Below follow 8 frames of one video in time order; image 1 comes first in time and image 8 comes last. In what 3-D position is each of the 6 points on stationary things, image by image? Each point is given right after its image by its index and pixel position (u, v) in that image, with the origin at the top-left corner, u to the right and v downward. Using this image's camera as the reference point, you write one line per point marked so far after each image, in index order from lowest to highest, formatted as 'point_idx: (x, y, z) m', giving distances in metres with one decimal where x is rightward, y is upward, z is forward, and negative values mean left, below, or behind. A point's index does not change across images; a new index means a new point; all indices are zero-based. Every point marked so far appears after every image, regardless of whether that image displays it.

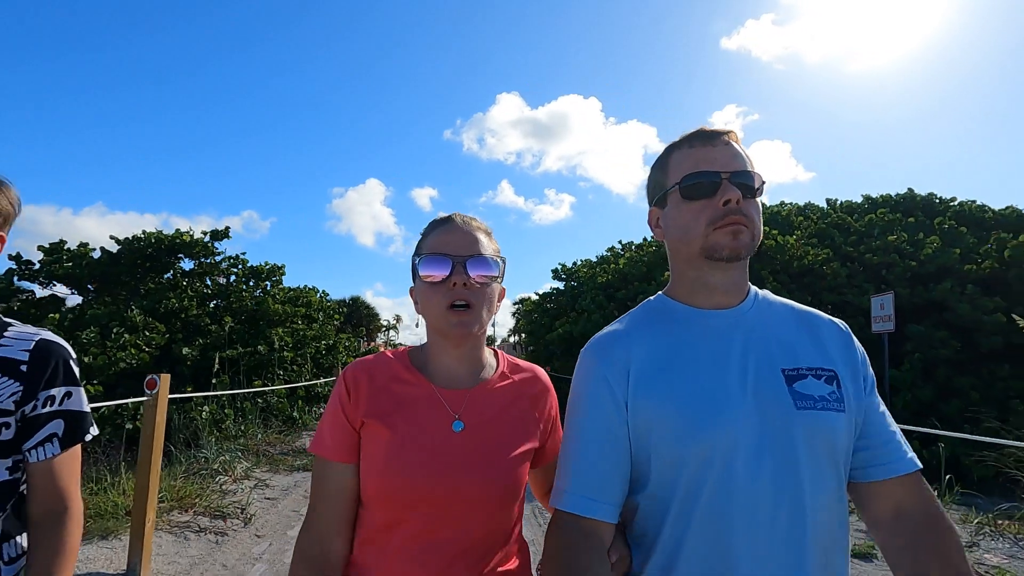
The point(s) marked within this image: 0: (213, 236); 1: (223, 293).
0: (-4.3, +0.7, +7.8) m
1: (-4.2, -0.1, +8.1) m
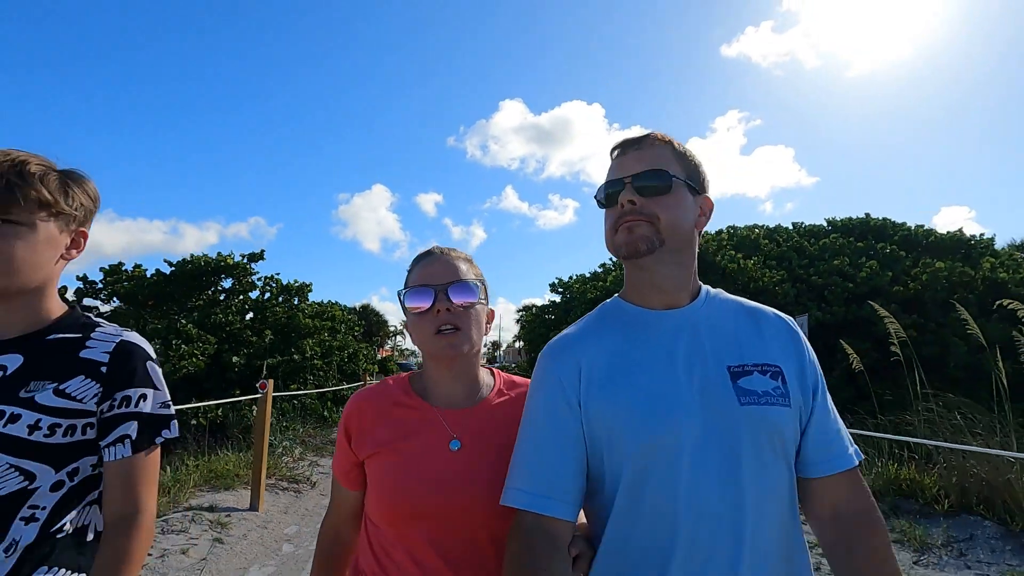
0: (-4.3, +0.5, +8.9) m
1: (-4.2, -0.4, +9.1) m
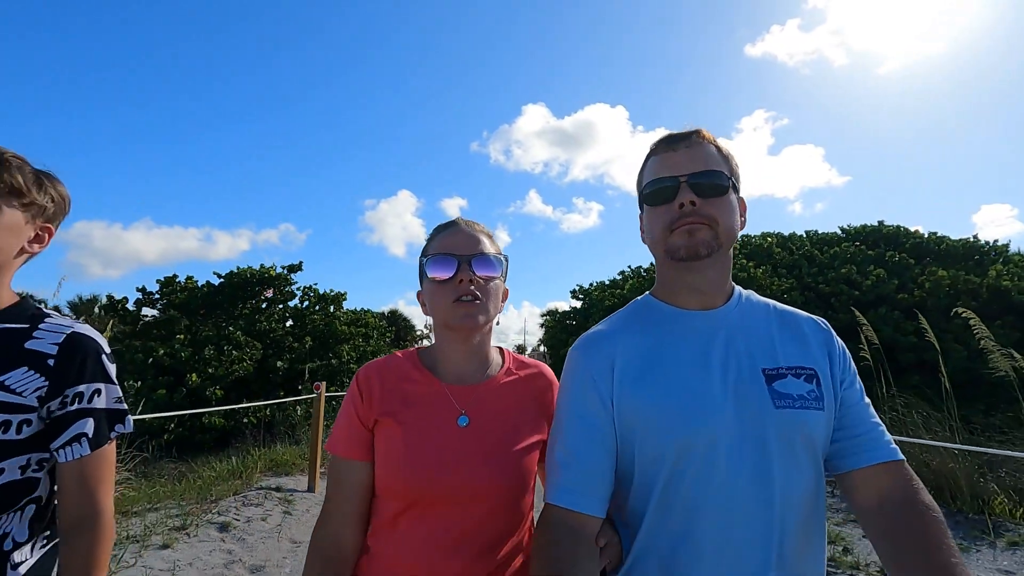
0: (-4.0, +0.3, +9.6) m
1: (-3.8, -0.5, +9.8) m
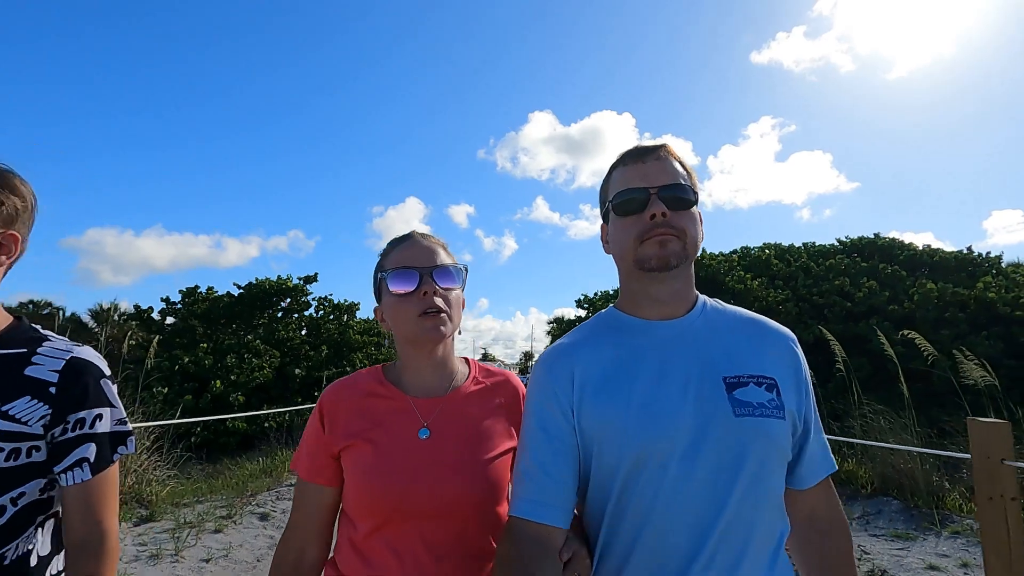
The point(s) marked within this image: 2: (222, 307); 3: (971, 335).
0: (-3.9, +0.1, +10.0) m
1: (-3.7, -0.7, +10.2) m
2: (-5.2, -0.3, +9.6) m
3: (+5.5, -0.6, +6.5) m
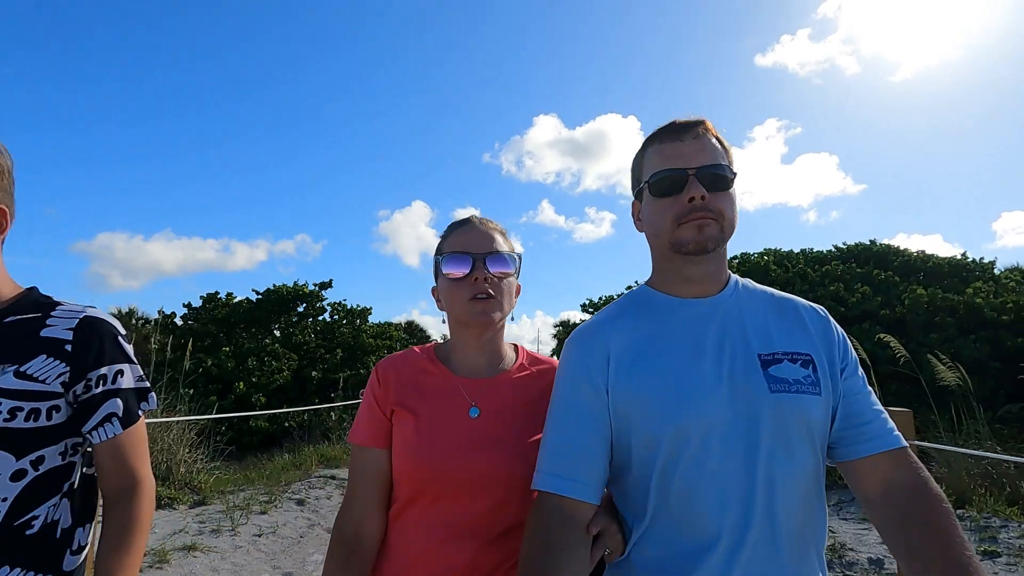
0: (-3.7, 0.0, +10.3) m
1: (-3.6, -0.8, +10.5) m
2: (-5.0, -0.4, +10.0) m
3: (+5.6, -0.6, +6.8) m
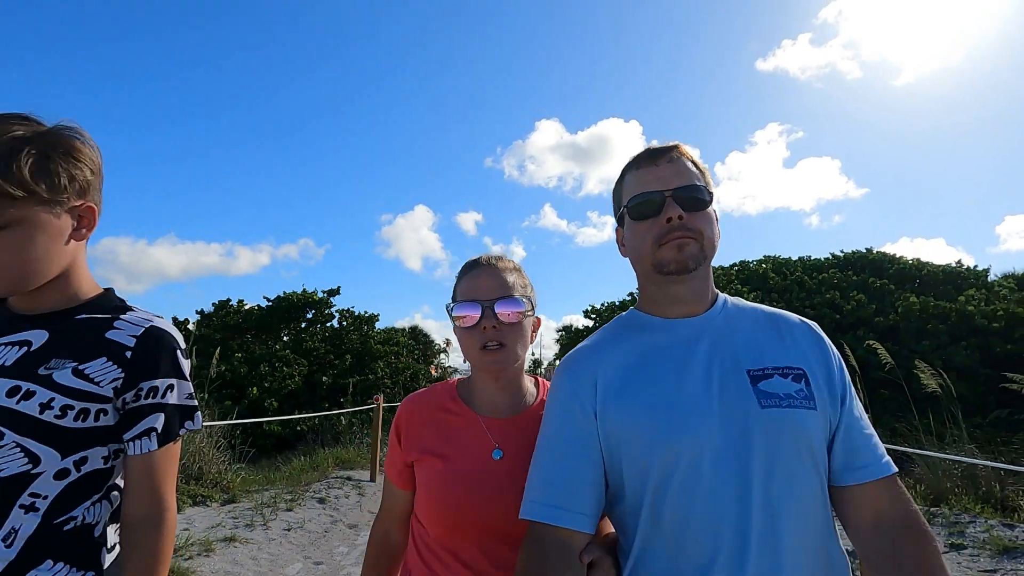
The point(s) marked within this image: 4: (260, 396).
0: (-3.7, -0.1, +10.6) m
1: (-3.5, -0.9, +10.8) m
2: (-5.0, -0.6, +10.2) m
3: (+5.7, -0.7, +7.0) m
4: (-4.3, -1.8, +9.1) m
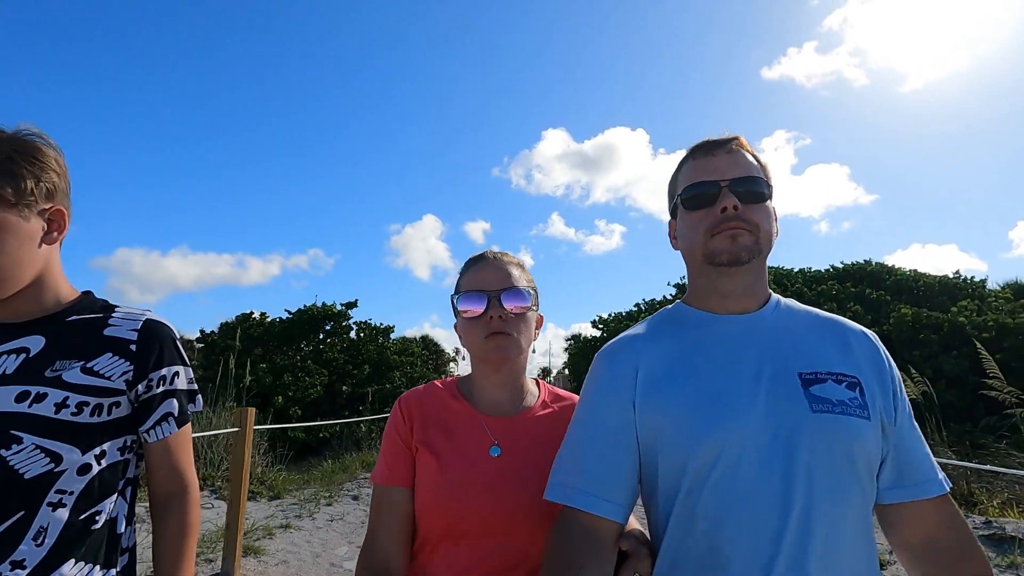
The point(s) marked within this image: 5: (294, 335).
0: (-3.5, -0.4, +11.1) m
1: (-3.3, -1.2, +11.2) m
2: (-4.8, -0.8, +10.7) m
3: (+5.8, -0.9, +7.3) m
4: (-4.1, -2.1, +9.6) m
5: (-4.5, -0.9, +10.9) m
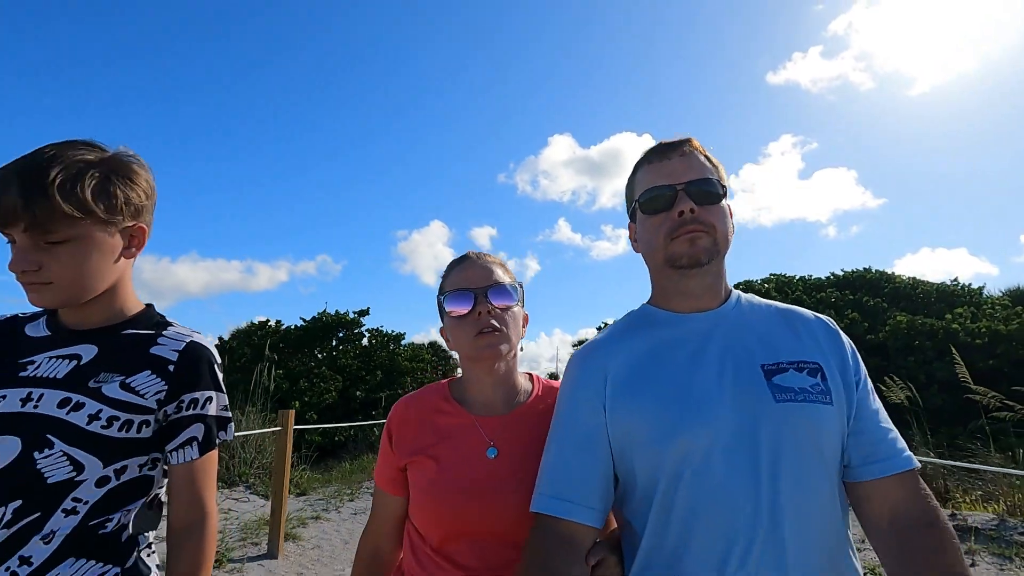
0: (-3.3, -0.6, +11.4) m
1: (-3.2, -1.4, +11.6) m
2: (-4.6, -1.0, +11.1) m
3: (+6.0, -1.0, +7.5) m
4: (-4.0, -2.2, +9.9) m
5: (-4.3, -1.1, +11.2) m
